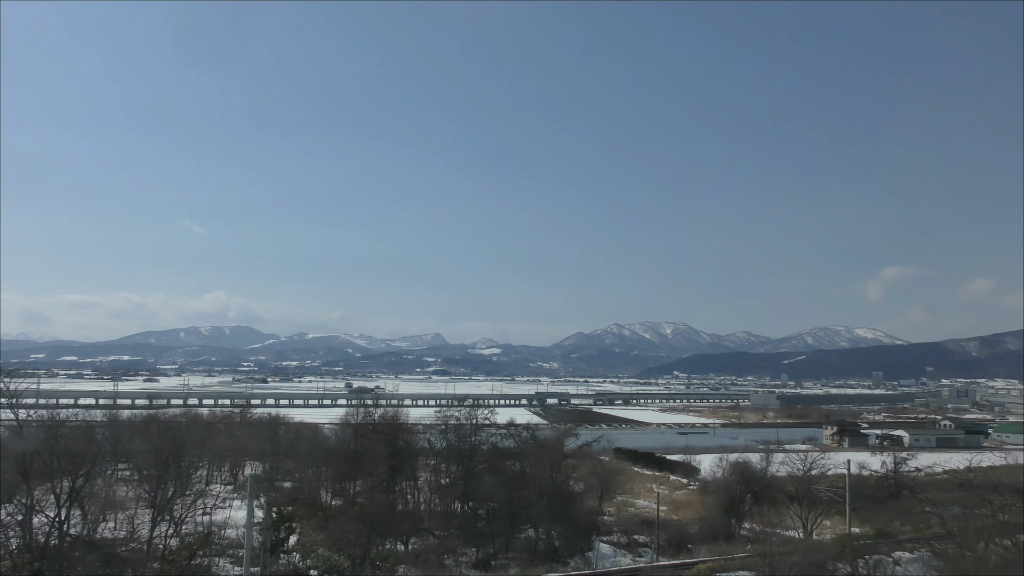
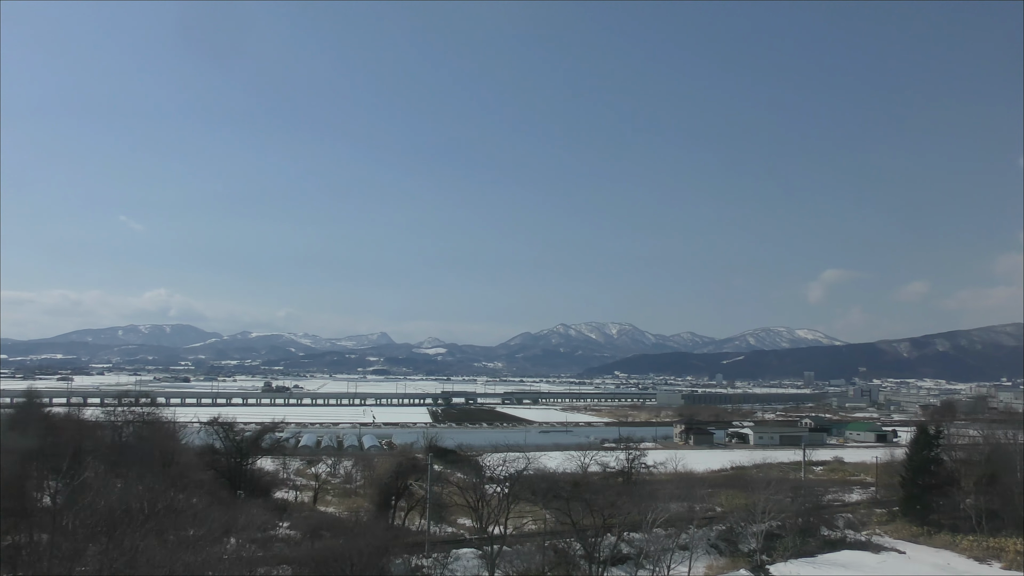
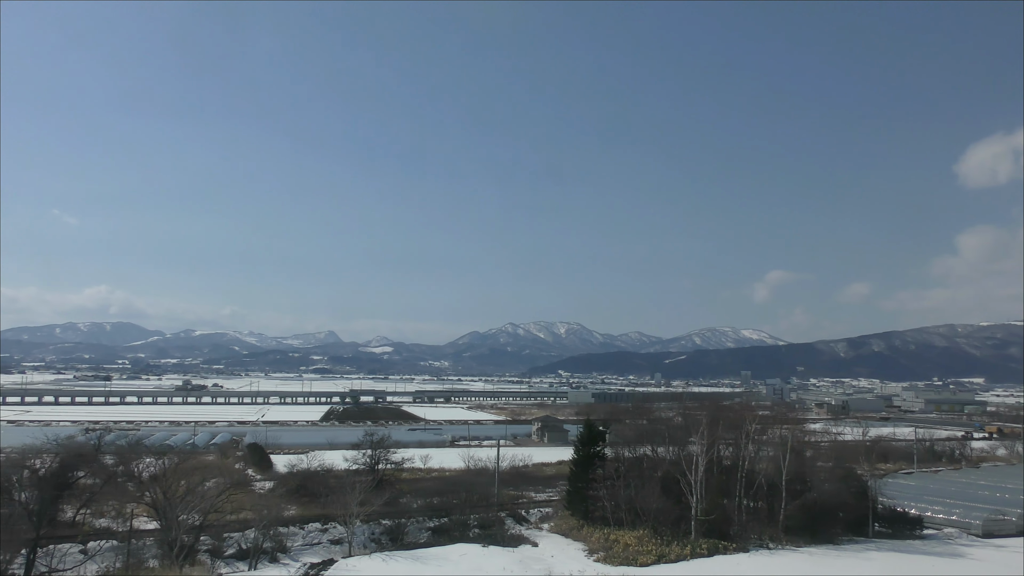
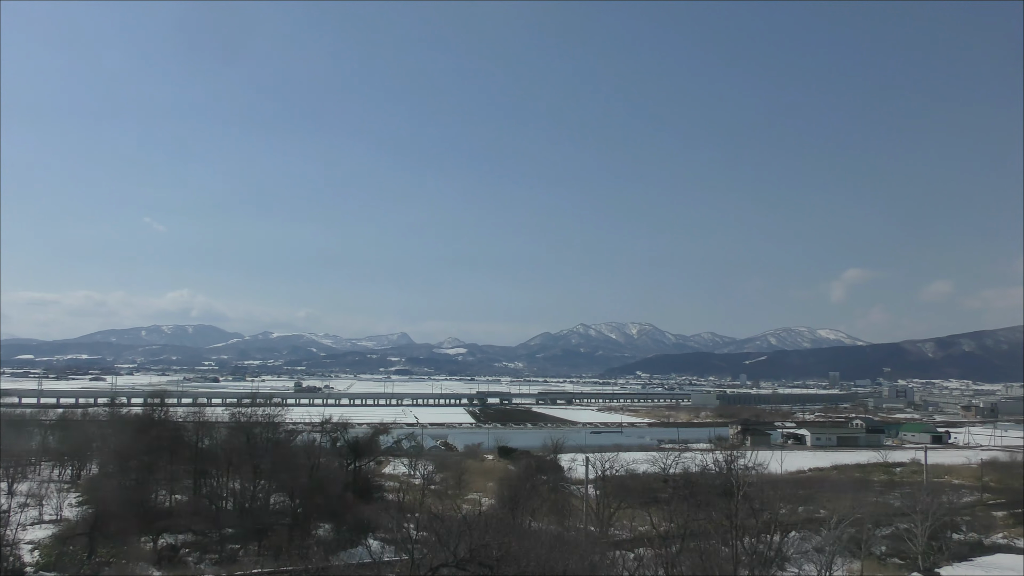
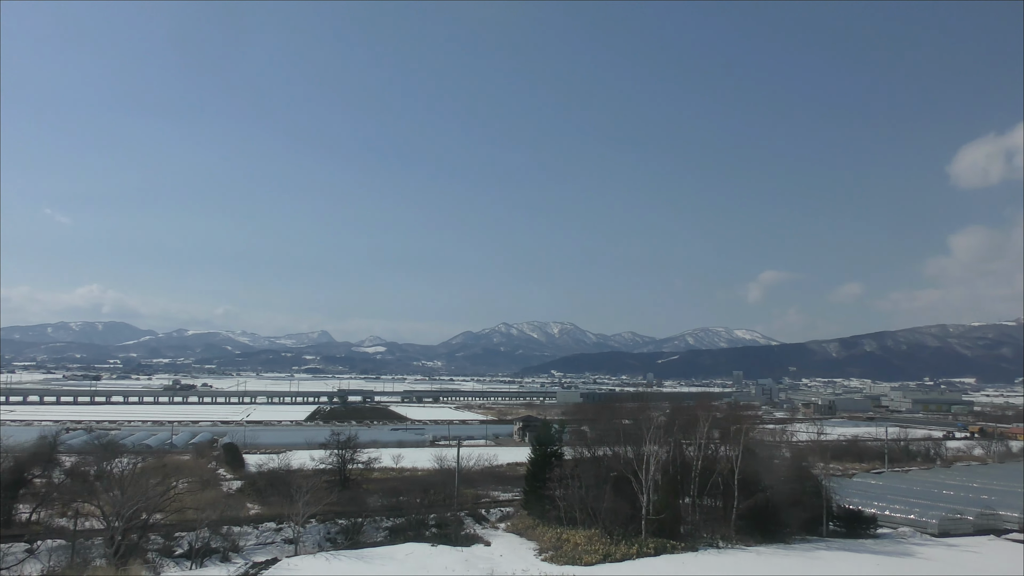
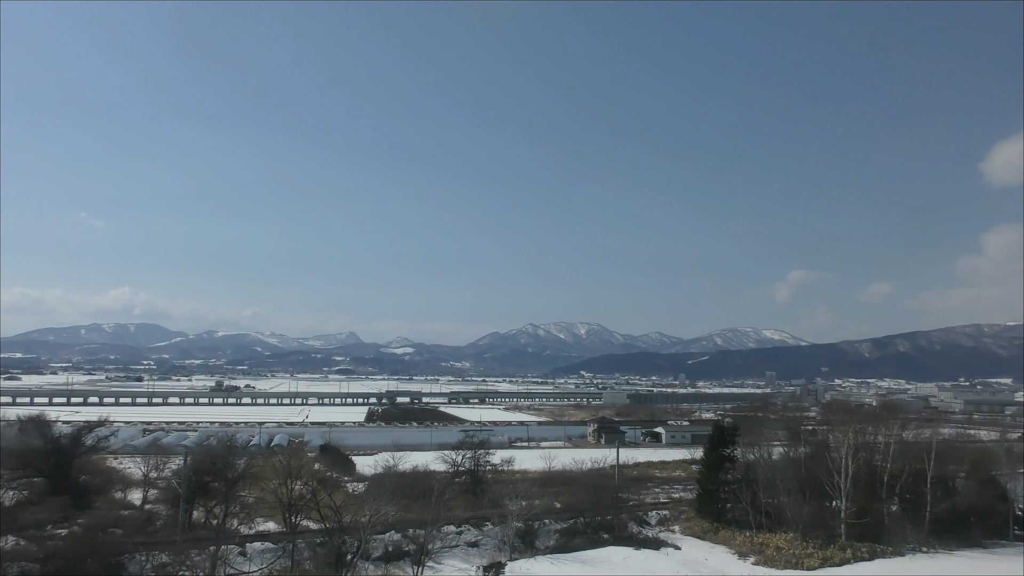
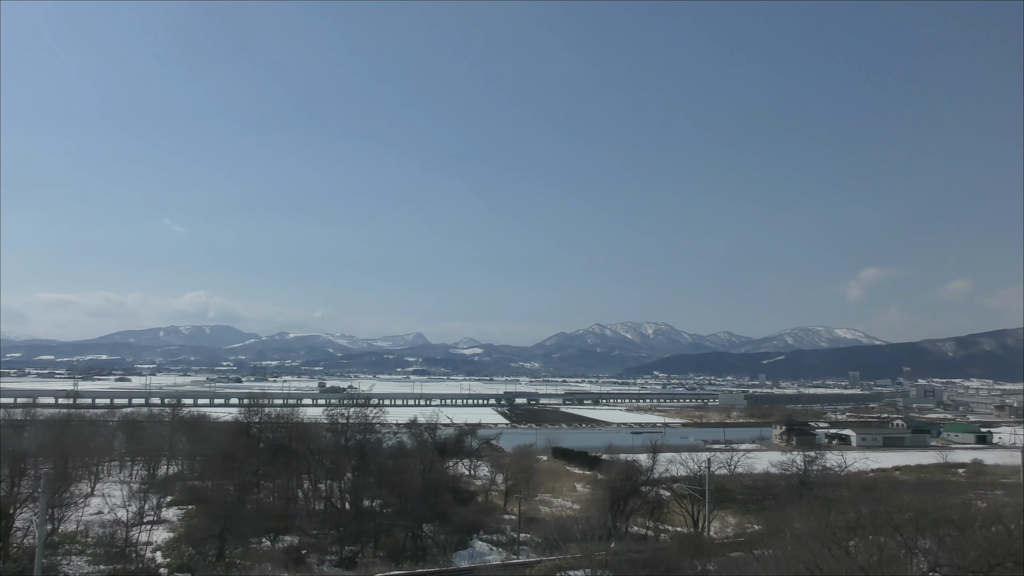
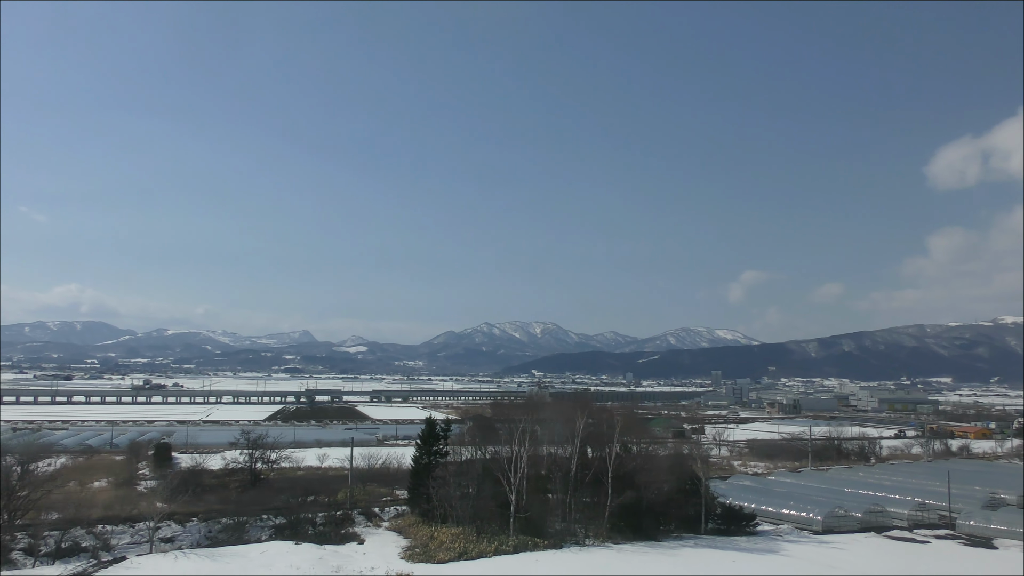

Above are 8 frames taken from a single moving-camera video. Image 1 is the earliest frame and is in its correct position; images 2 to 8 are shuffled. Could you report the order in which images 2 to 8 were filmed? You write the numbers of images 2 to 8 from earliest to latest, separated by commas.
7, 4, 2, 6, 3, 5, 8
